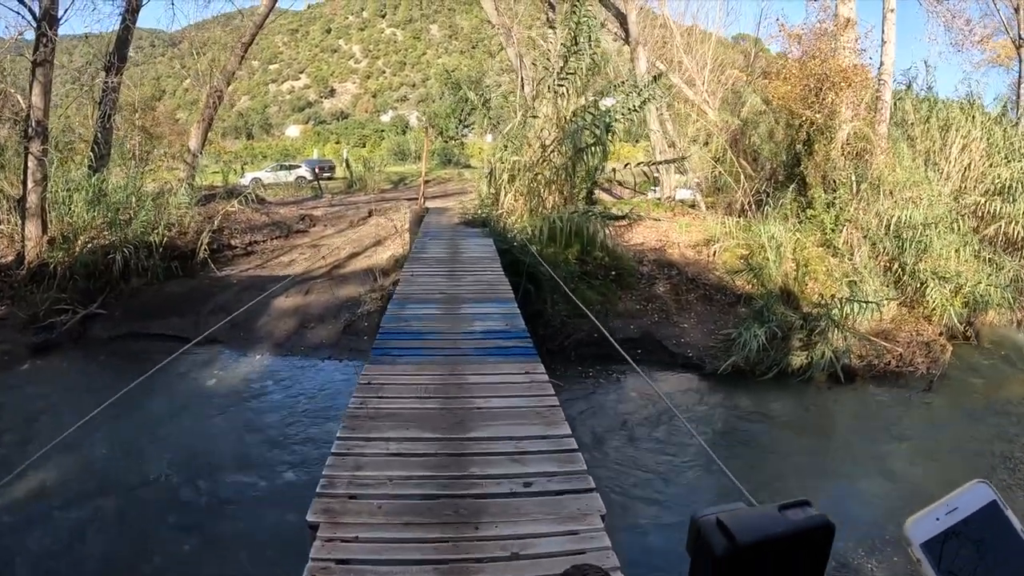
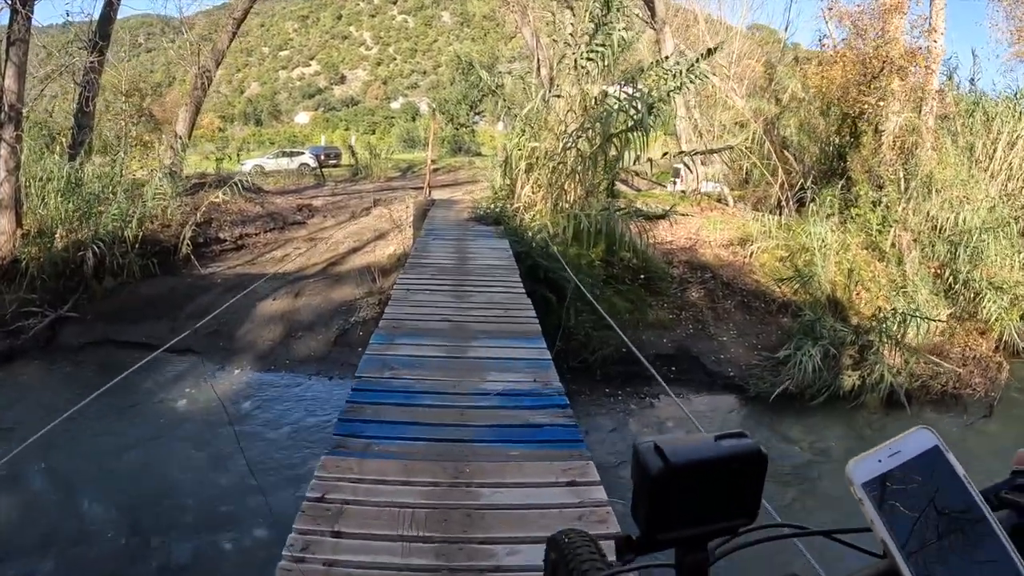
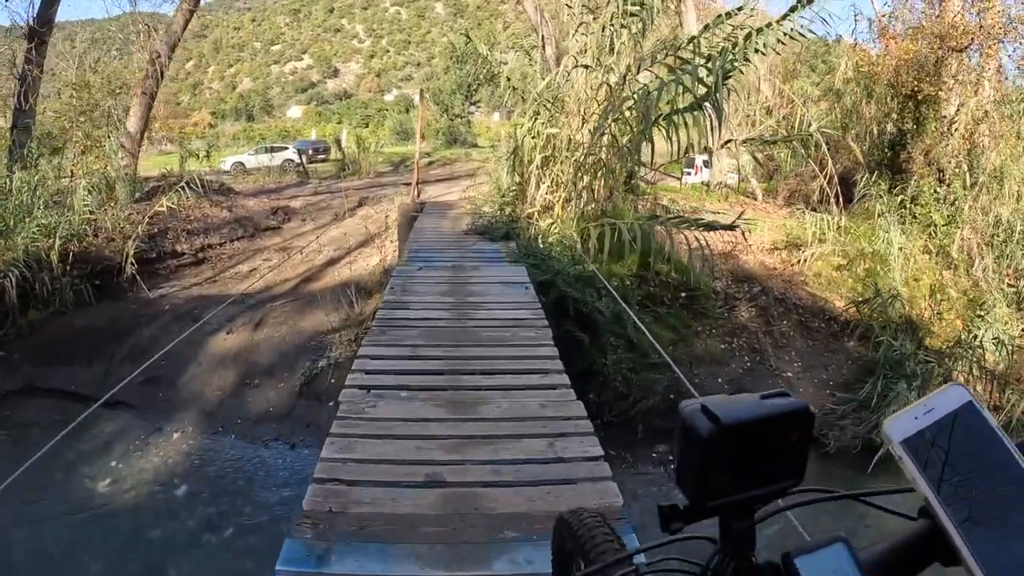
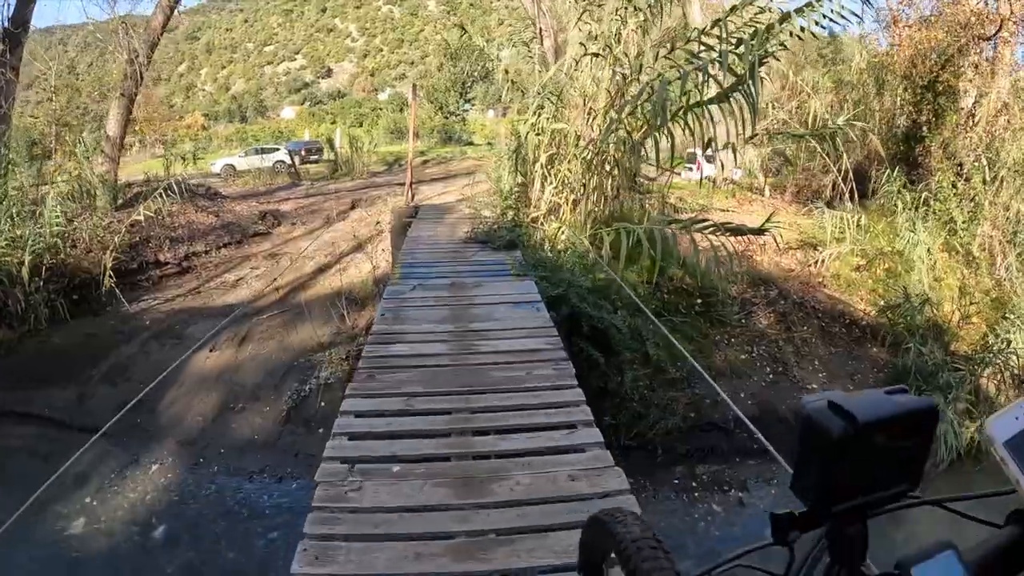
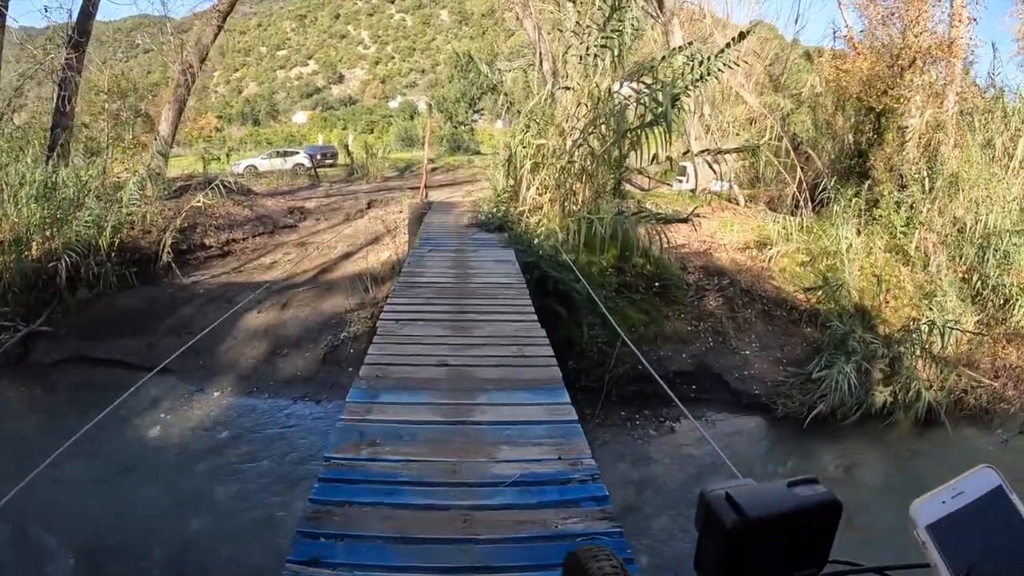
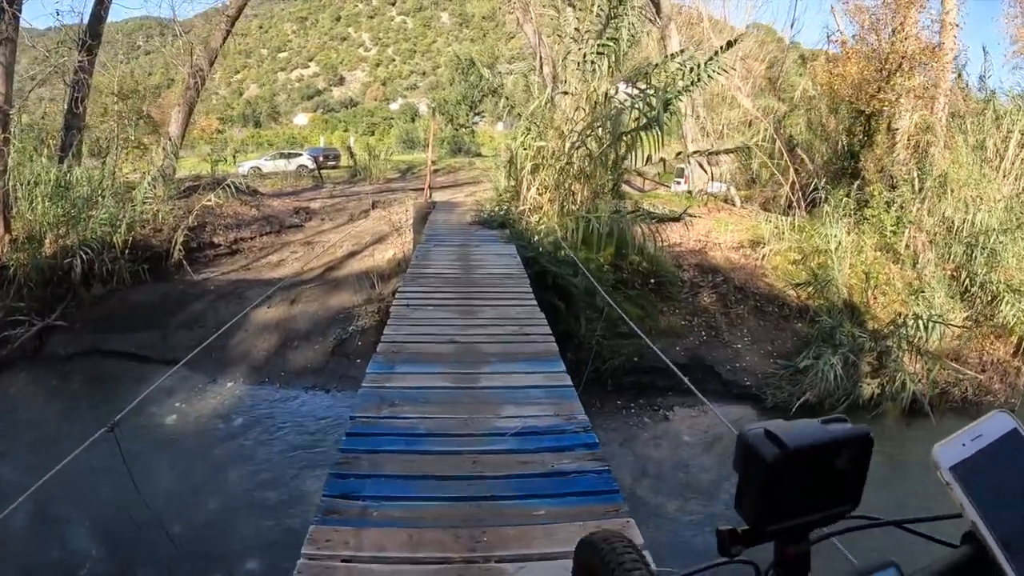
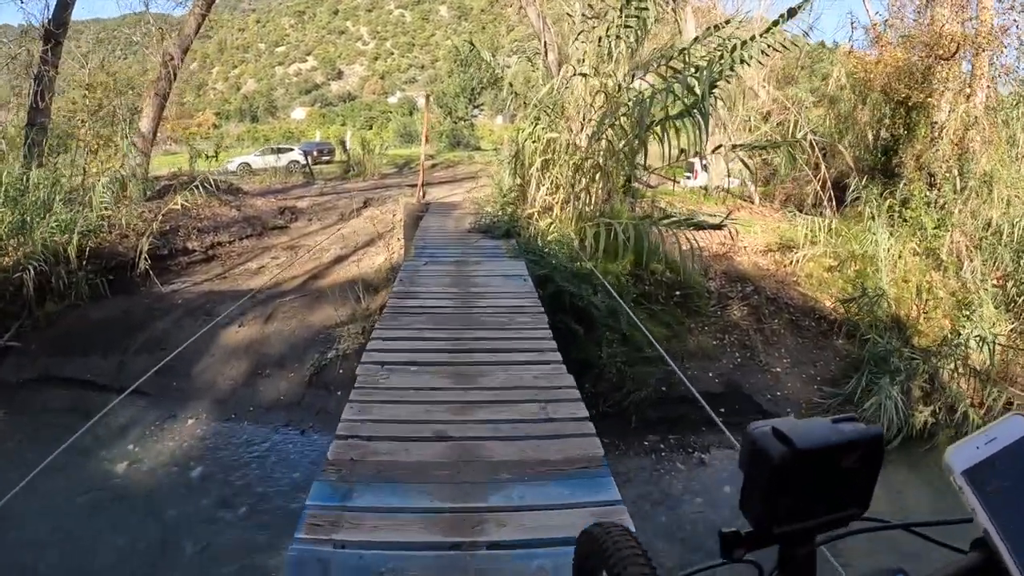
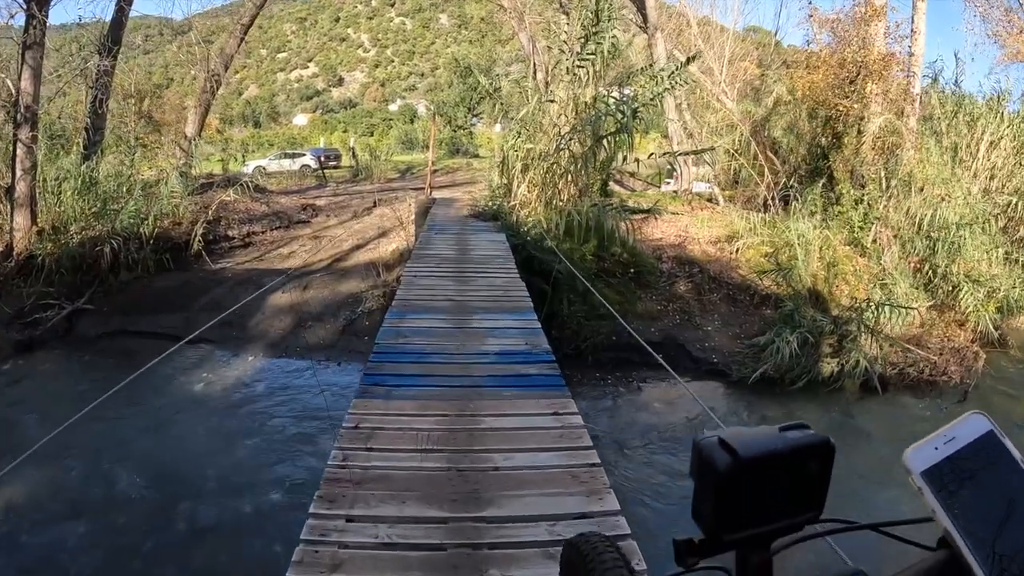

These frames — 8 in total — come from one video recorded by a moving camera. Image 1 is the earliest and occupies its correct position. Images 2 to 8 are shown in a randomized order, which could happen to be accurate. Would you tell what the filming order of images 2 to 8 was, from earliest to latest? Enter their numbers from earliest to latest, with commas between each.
8, 2, 6, 5, 7, 3, 4
